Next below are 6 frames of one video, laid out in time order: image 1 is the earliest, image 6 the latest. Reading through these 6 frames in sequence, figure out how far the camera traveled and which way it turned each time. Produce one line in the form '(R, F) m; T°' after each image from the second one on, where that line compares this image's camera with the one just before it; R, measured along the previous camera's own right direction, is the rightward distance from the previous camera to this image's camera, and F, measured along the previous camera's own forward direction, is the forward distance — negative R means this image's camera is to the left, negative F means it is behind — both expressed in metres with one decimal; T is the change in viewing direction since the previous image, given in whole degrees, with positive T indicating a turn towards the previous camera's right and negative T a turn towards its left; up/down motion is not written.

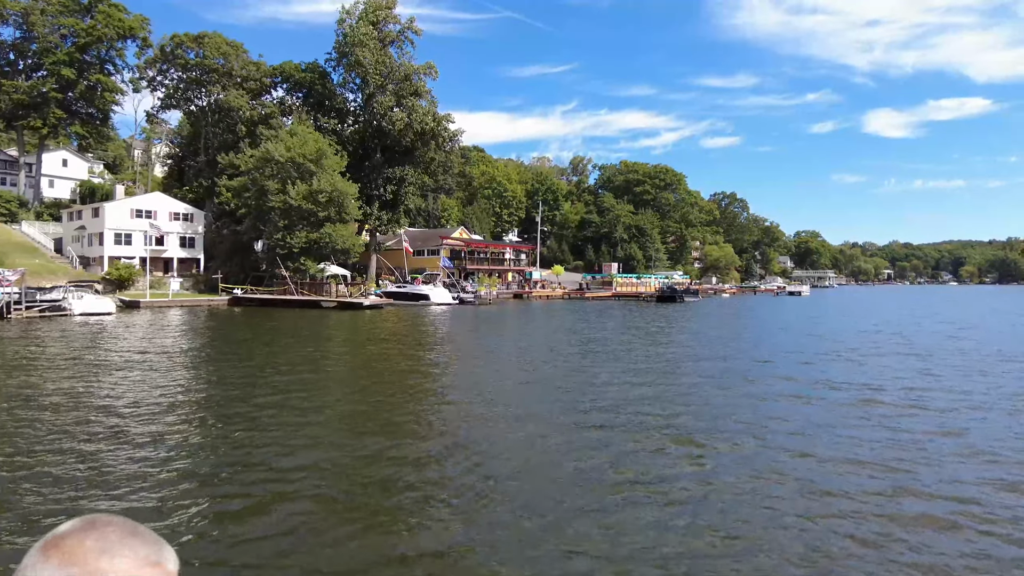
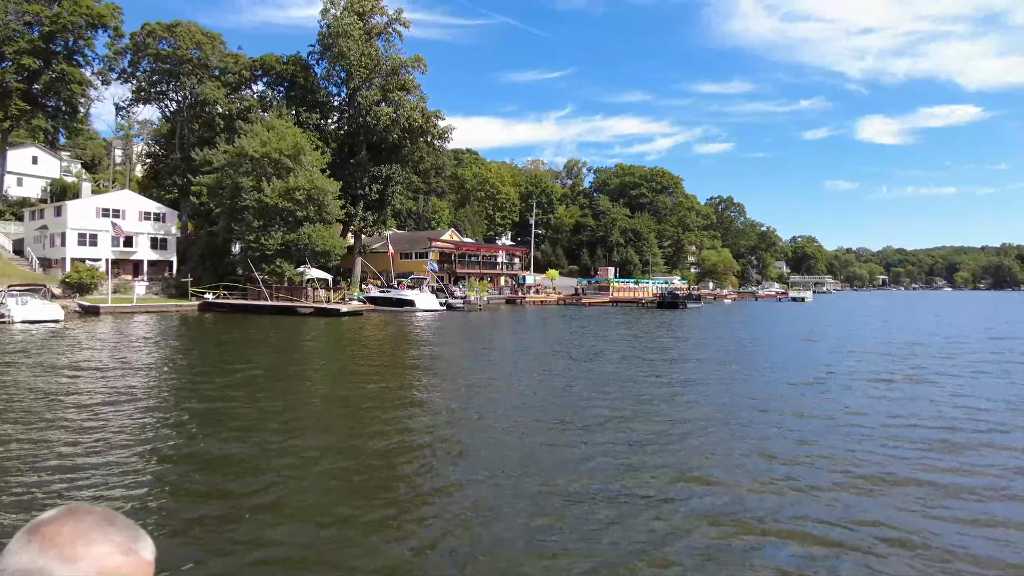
(+0.1, +2.1) m; +1°
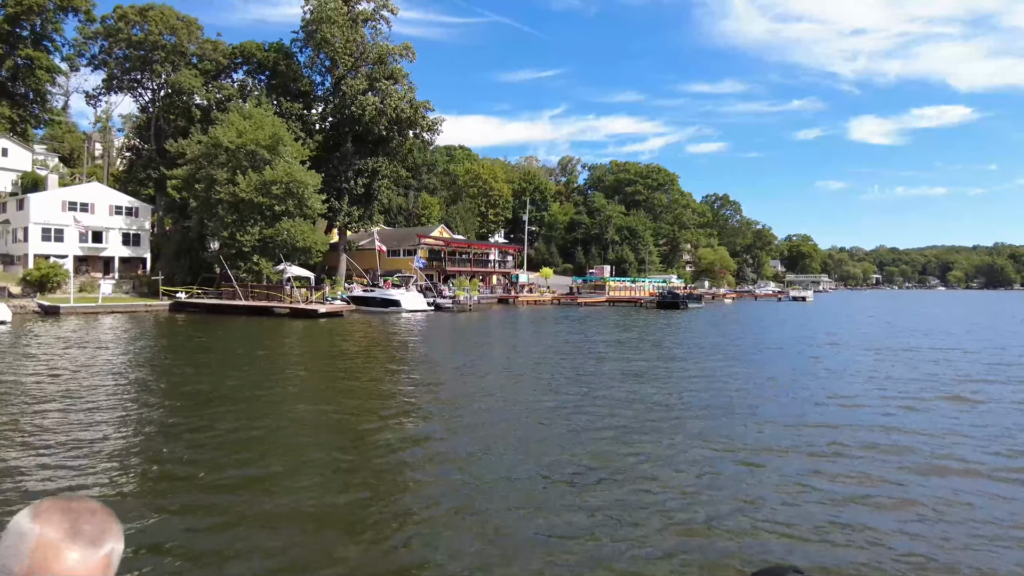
(+0.1, +1.7) m; +1°
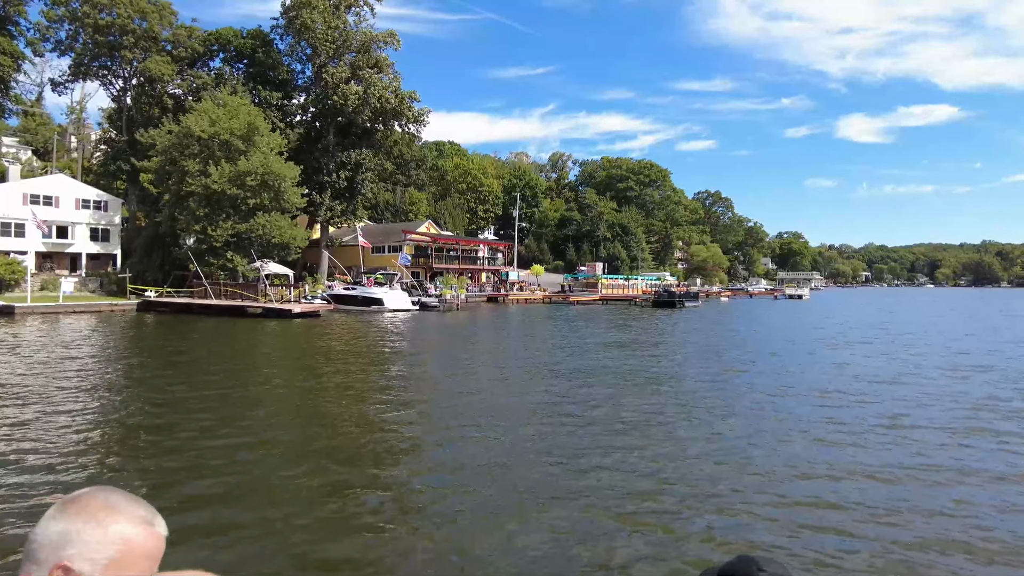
(0.0, +1.5) m; +1°
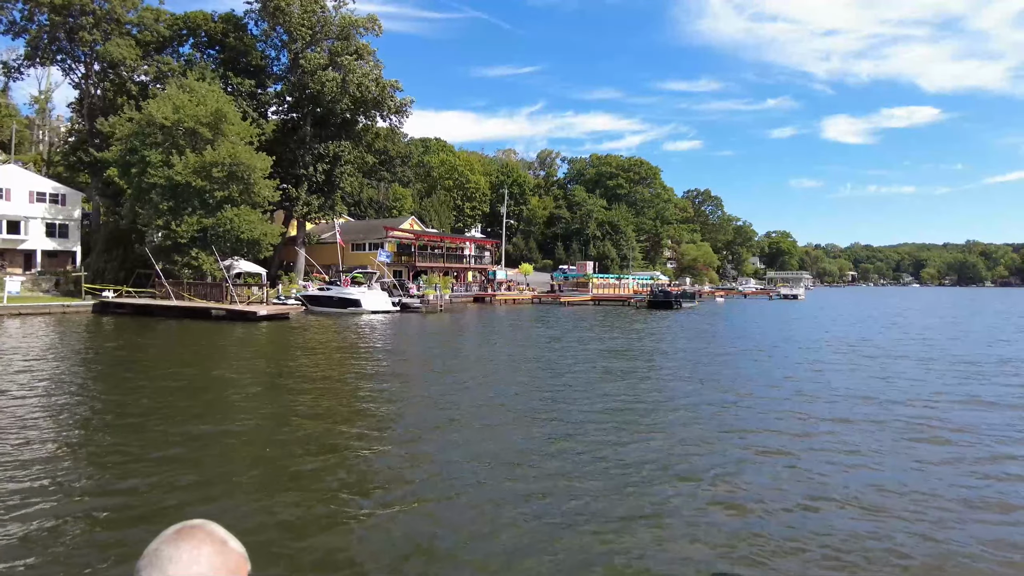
(0.0, +1.8) m; +1°
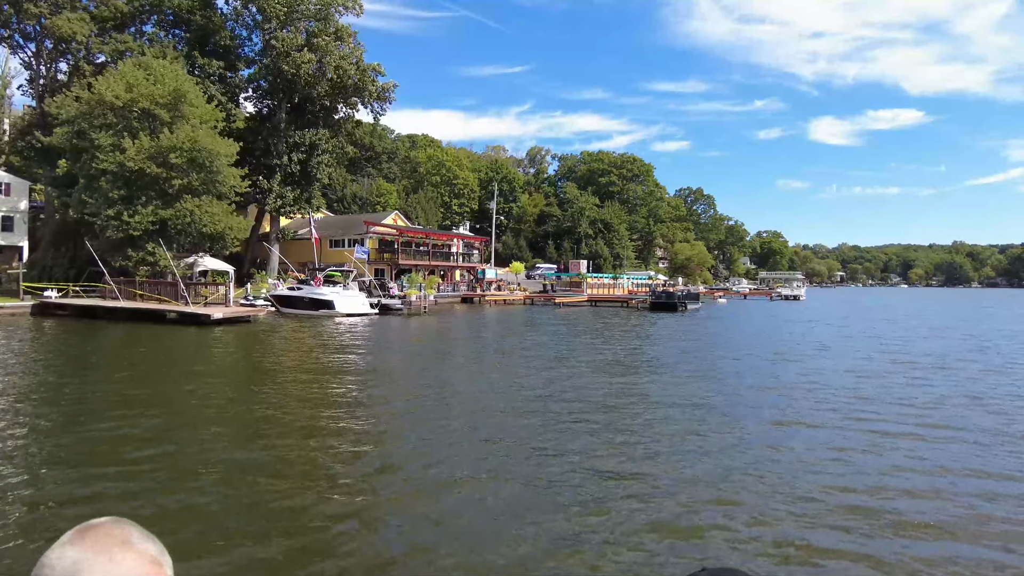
(-0.1, +2.4) m; +1°
